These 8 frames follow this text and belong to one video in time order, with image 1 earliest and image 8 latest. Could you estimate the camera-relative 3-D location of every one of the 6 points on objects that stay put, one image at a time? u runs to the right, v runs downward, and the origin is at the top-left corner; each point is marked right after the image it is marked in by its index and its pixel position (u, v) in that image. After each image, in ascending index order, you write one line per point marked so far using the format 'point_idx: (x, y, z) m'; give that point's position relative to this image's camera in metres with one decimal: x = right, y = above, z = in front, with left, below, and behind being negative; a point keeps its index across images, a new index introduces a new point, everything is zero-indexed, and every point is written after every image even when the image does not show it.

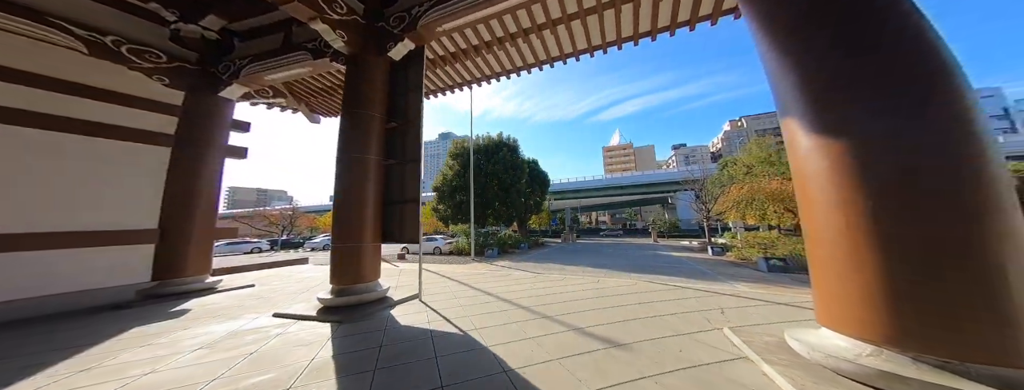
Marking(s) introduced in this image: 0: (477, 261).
0: (-1.9, -3.0, +11.5) m
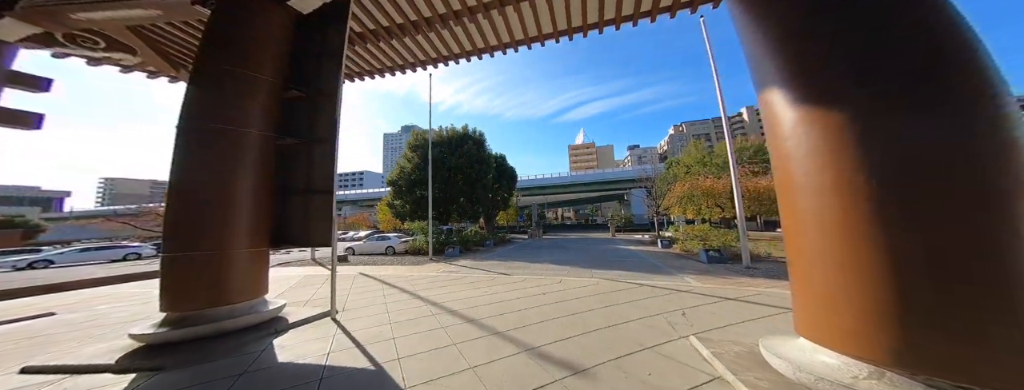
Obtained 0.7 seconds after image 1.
0: (-3.6, -2.8, +10.5) m
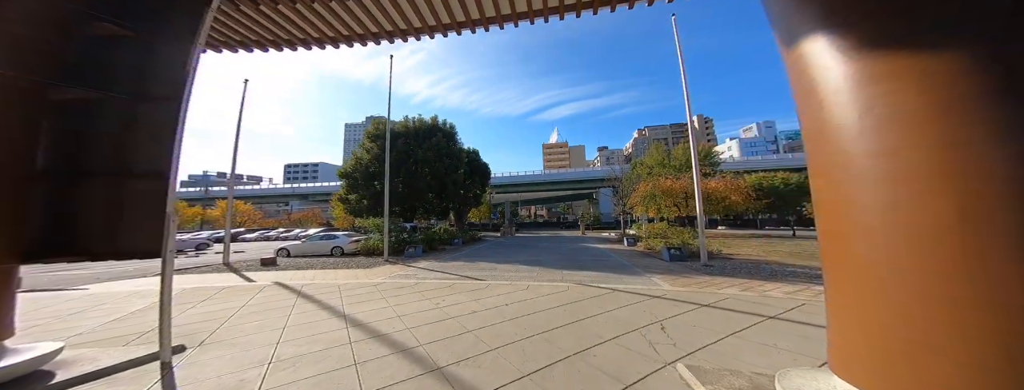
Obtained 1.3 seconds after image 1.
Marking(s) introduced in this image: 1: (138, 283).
0: (-5.0, -2.5, +9.2) m
1: (-9.6, -2.3, +6.6) m
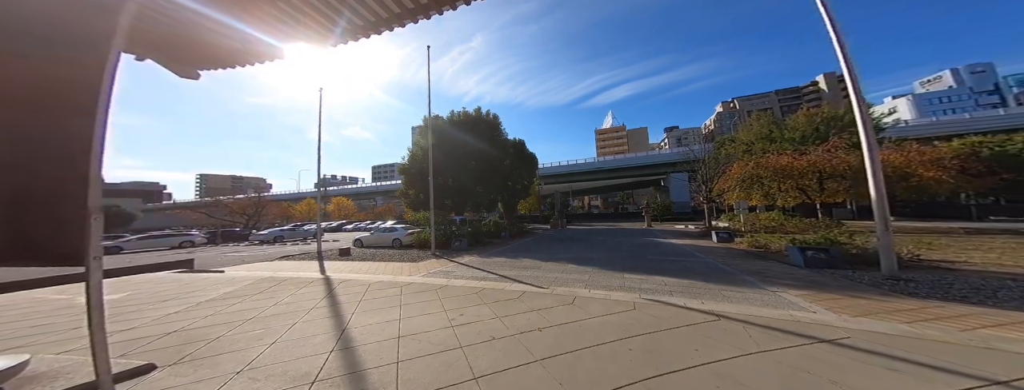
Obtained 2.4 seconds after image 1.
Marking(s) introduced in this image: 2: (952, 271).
0: (-3.0, -2.3, +9.3) m
1: (-8.2, -2.3, +7.9) m
2: (+9.5, -1.6, +5.4) m
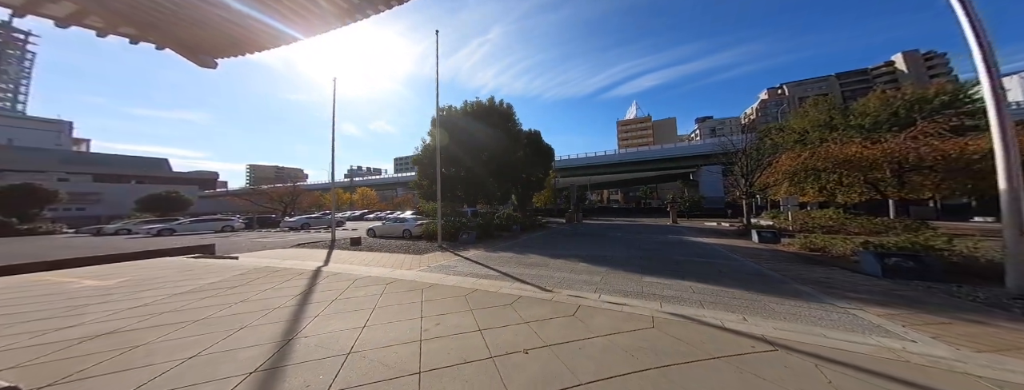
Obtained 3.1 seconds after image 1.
0: (-2.7, -2.0, +9.0) m
1: (-8.0, -1.9, +8.0) m
2: (+9.5, -1.6, +4.0) m
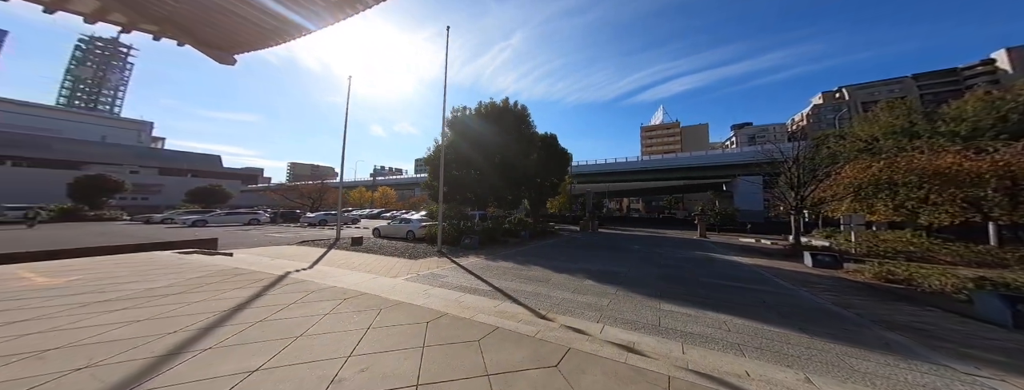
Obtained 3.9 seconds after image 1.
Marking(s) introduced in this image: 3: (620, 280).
0: (-2.6, -2.0, +8.4) m
1: (-7.9, -1.8, +7.9) m
2: (+9.1, -1.9, +2.4) m
3: (+3.0, -2.2, +6.7) m
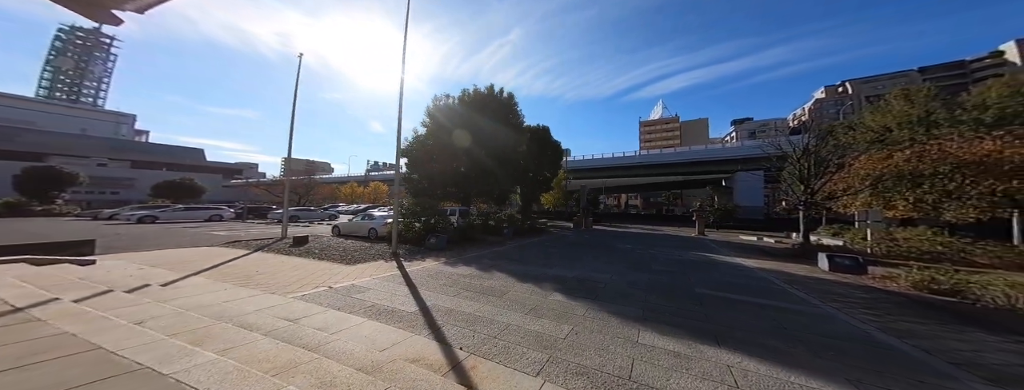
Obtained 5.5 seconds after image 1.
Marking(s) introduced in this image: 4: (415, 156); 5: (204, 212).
0: (-3.7, -1.8, +6.9) m
1: (-9.0, -1.5, +6.4) m
2: (+8.0, -1.8, +1.0) m
3: (+1.9, -2.0, +5.3) m
4: (-6.1, +2.6, +16.3) m
5: (-22.5, -1.2, +18.6) m
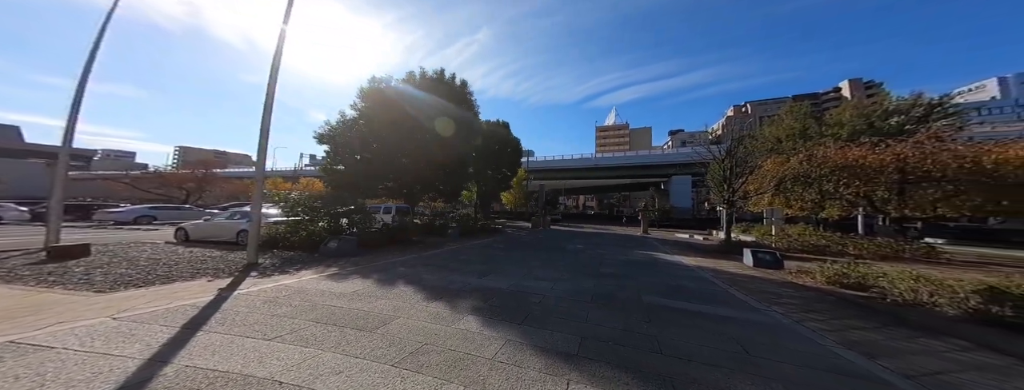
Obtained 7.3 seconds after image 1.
0: (-5.6, -1.4, +4.3) m
1: (-10.8, -1.1, +2.8) m
2: (+6.9, -1.6, +0.6) m
3: (+0.2, -1.8, +3.7) m
4: (-9.6, +2.9, +13.1) m
5: (-26.2, -0.6, +12.4) m
